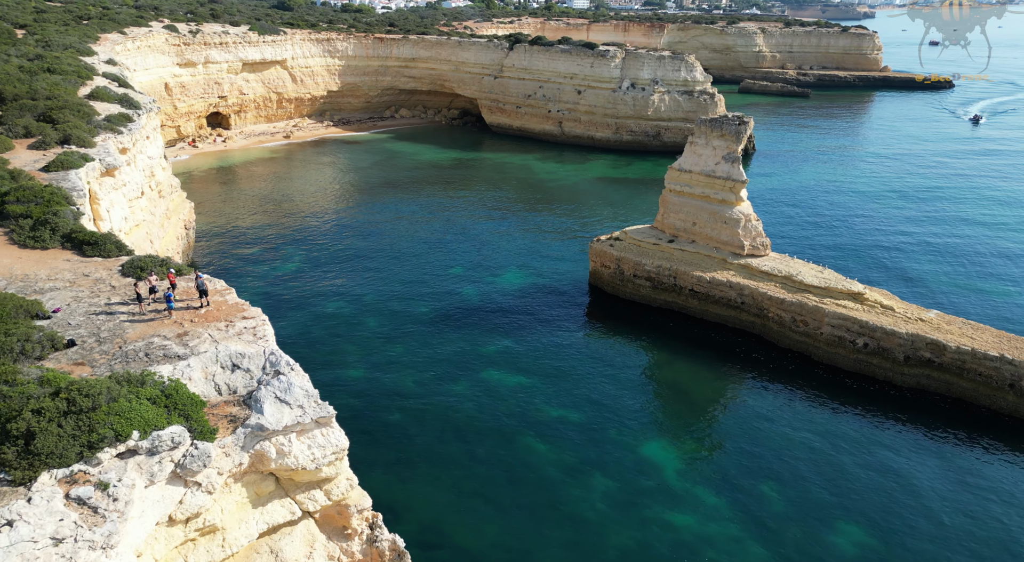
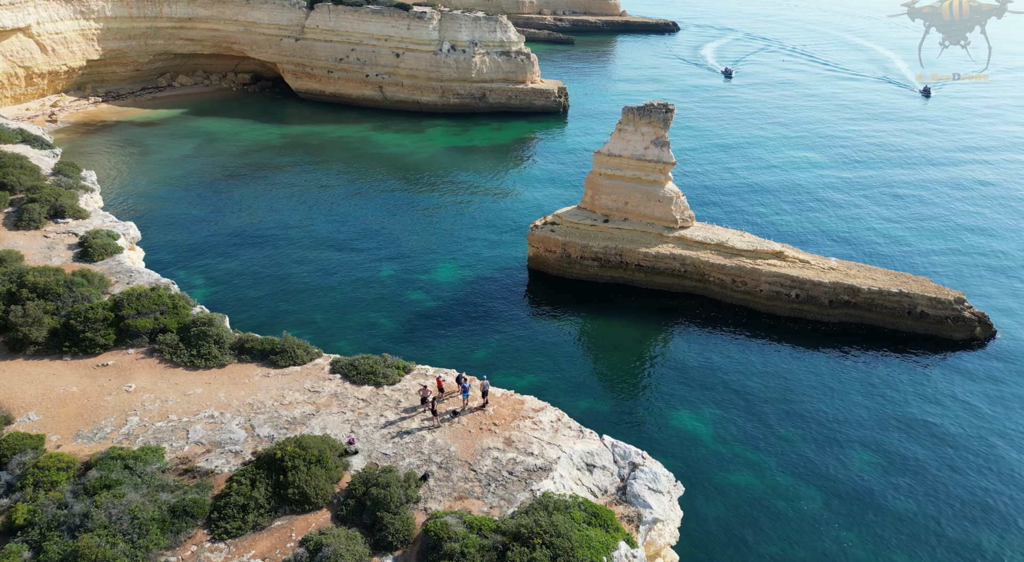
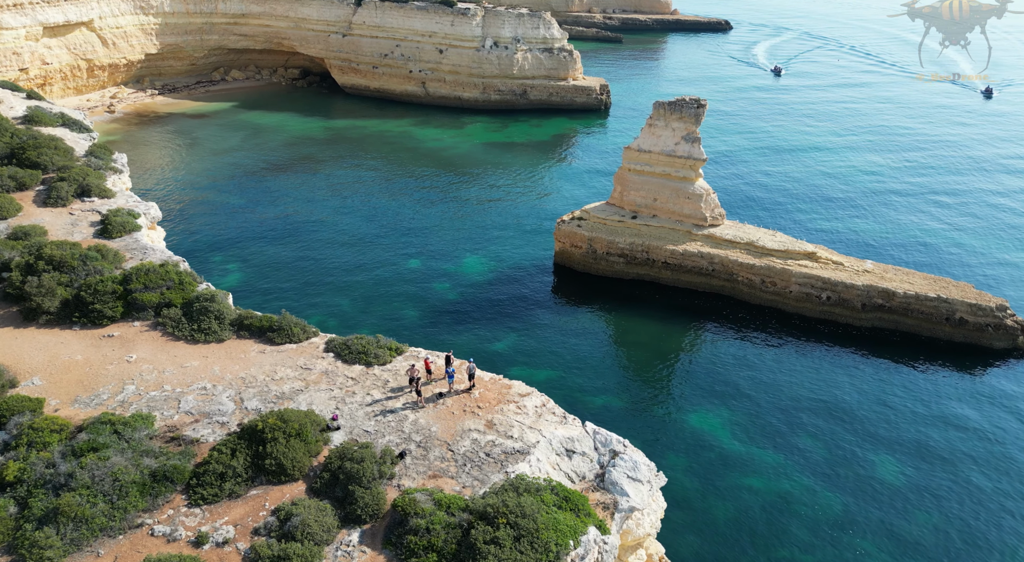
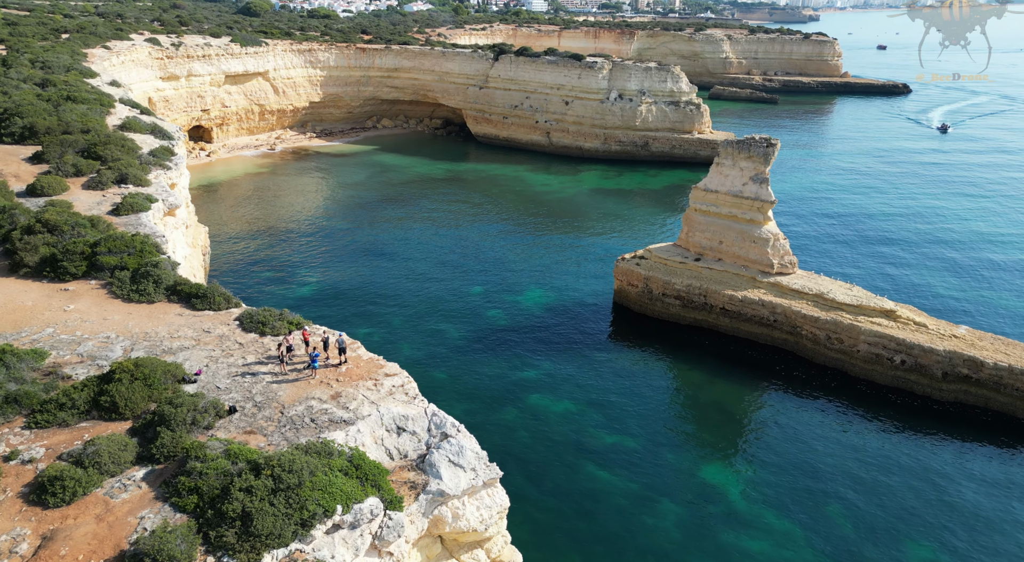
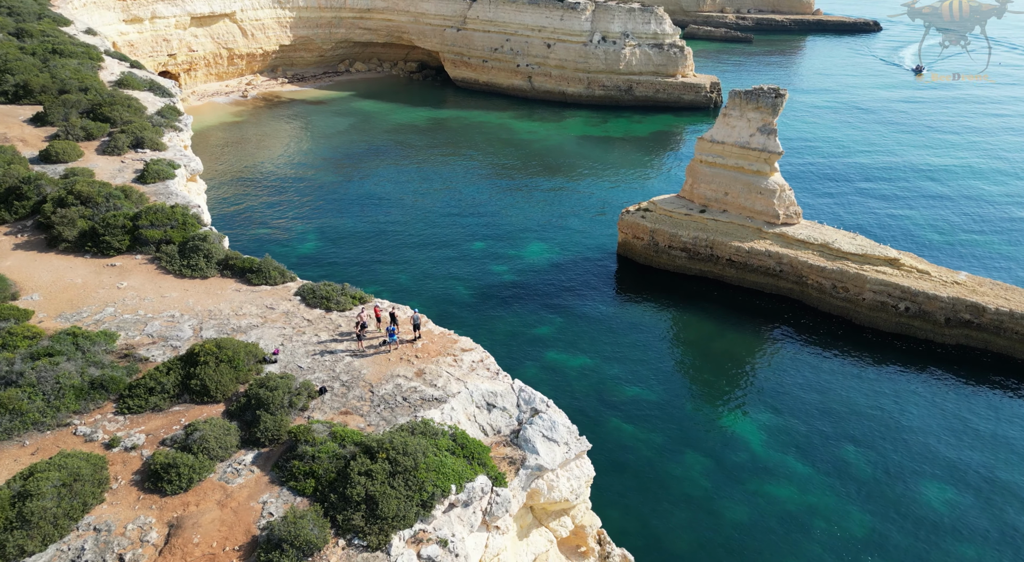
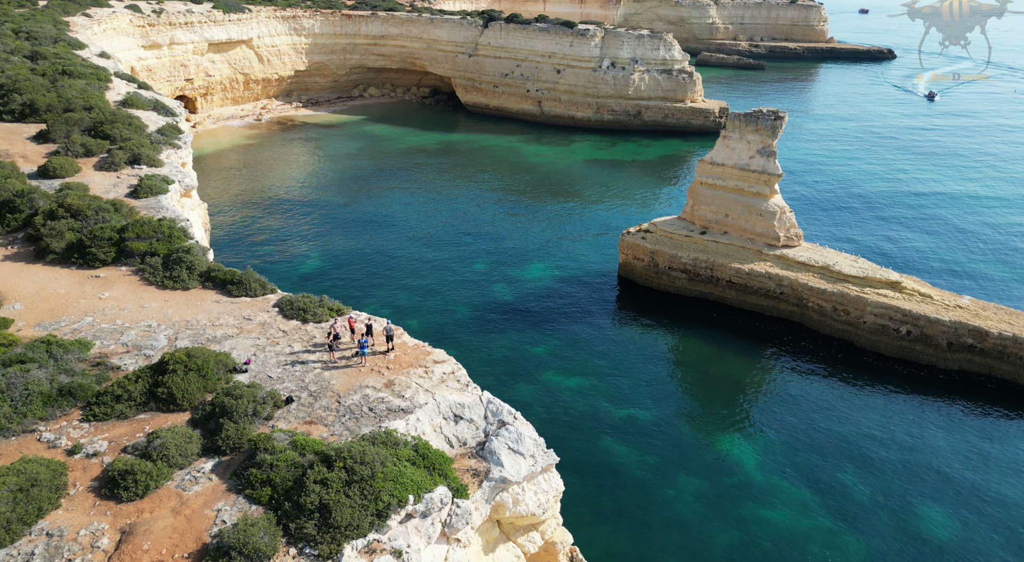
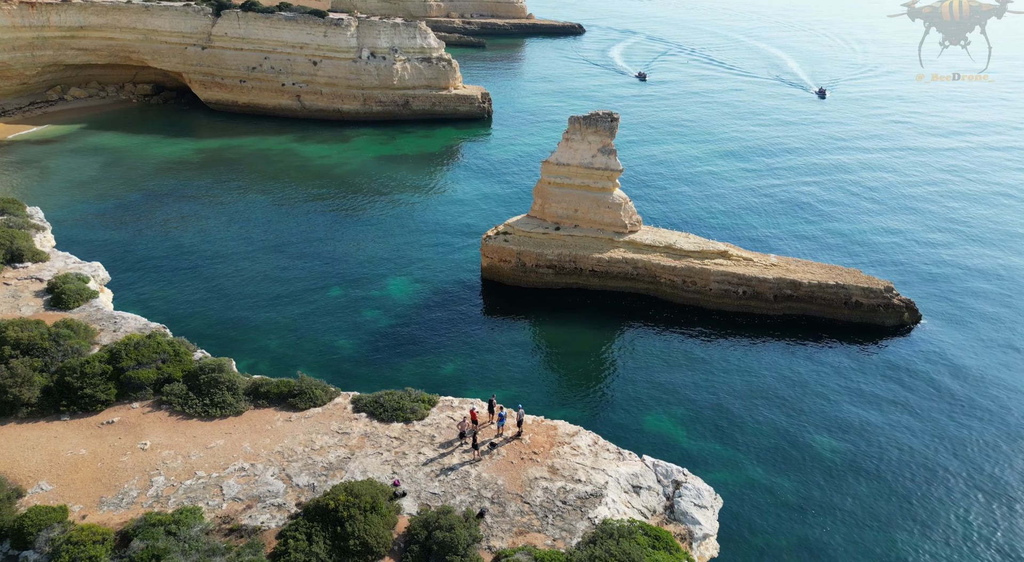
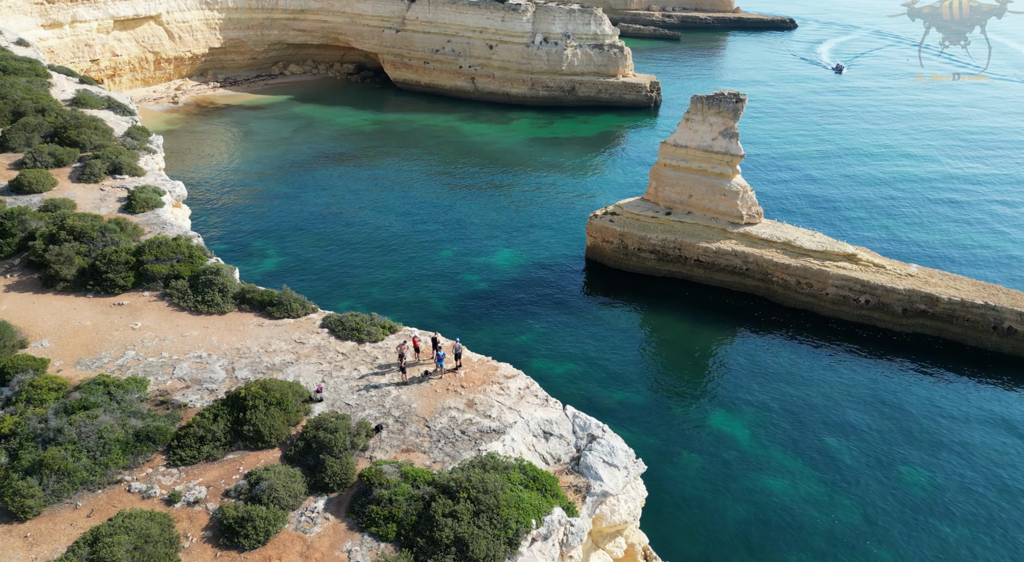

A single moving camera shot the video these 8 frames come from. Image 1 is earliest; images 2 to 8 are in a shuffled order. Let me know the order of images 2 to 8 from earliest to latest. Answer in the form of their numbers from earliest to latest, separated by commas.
4, 6, 5, 8, 3, 2, 7
